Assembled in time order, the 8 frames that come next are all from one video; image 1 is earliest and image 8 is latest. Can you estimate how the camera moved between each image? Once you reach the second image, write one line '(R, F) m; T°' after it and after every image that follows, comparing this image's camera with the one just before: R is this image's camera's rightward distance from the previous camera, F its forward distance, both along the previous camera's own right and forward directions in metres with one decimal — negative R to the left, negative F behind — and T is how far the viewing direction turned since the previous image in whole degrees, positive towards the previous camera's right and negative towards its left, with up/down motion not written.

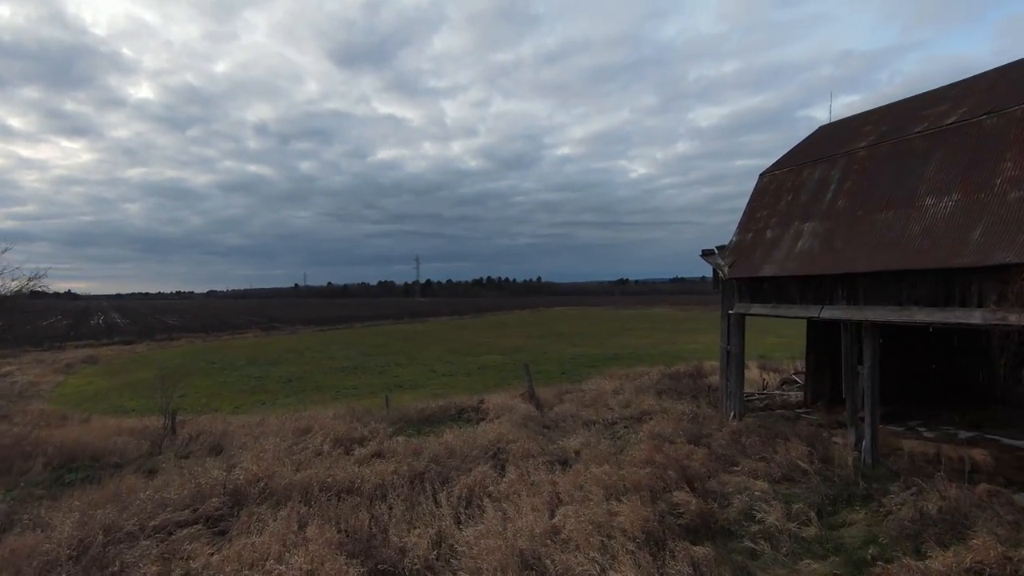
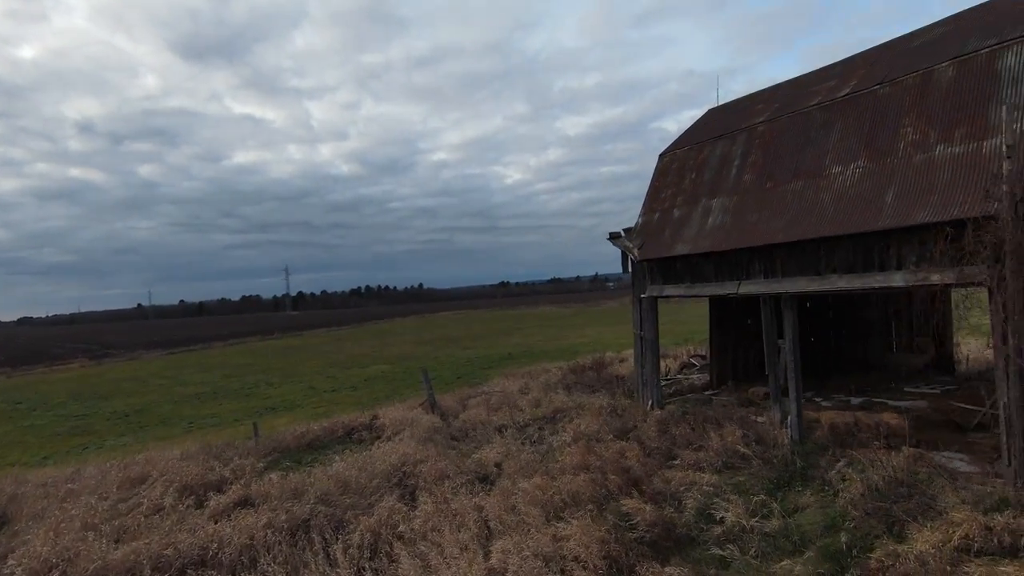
(-0.4, +1.9) m; +13°
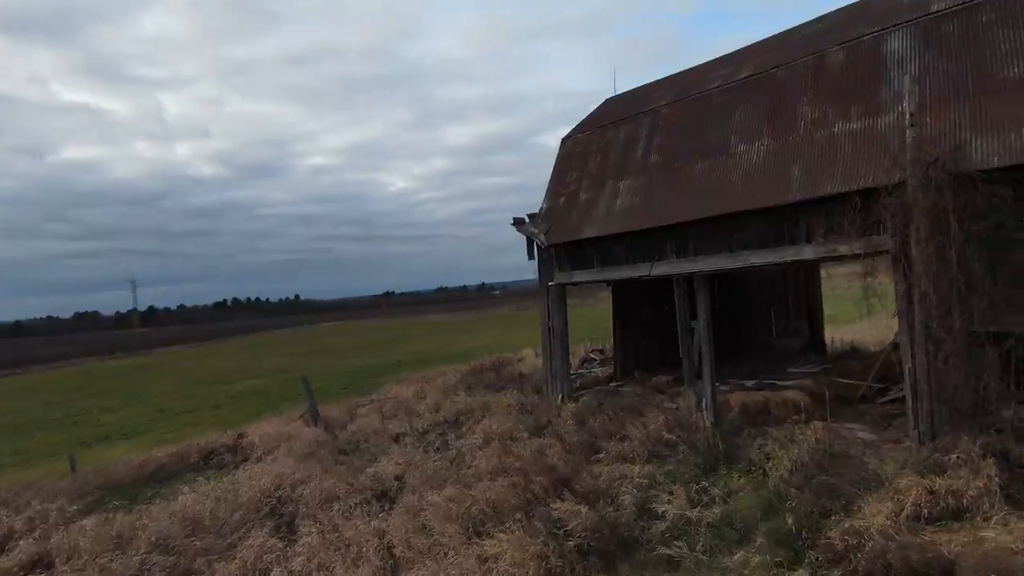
(-0.3, +1.4) m; +13°
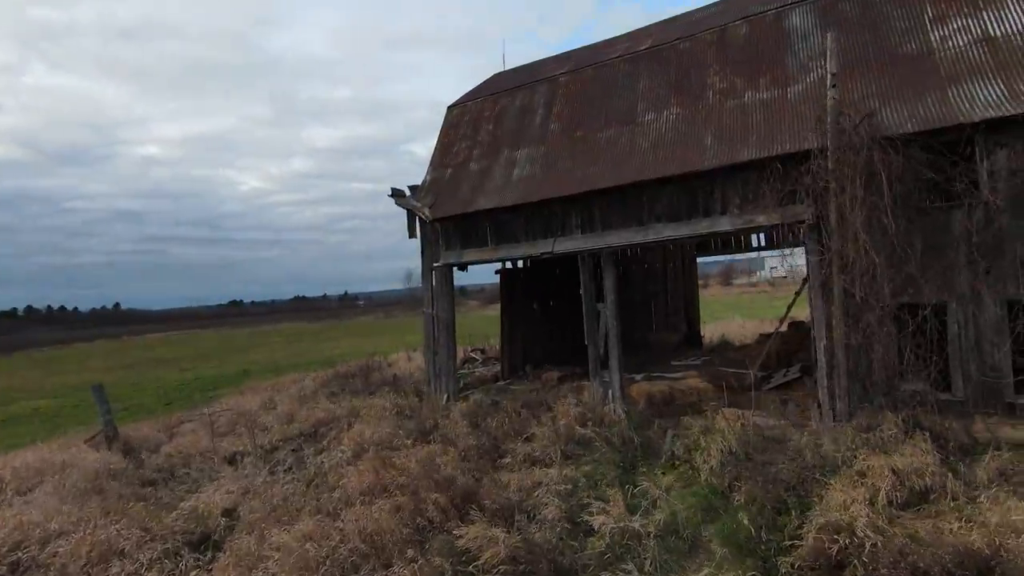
(-0.2, +1.9) m; +15°
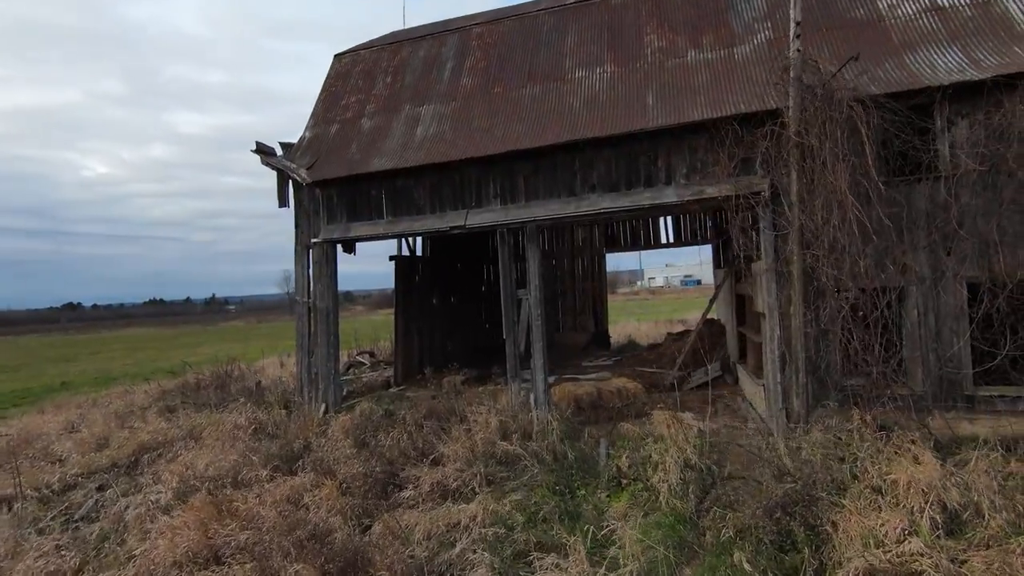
(-0.2, +1.9) m; +12°
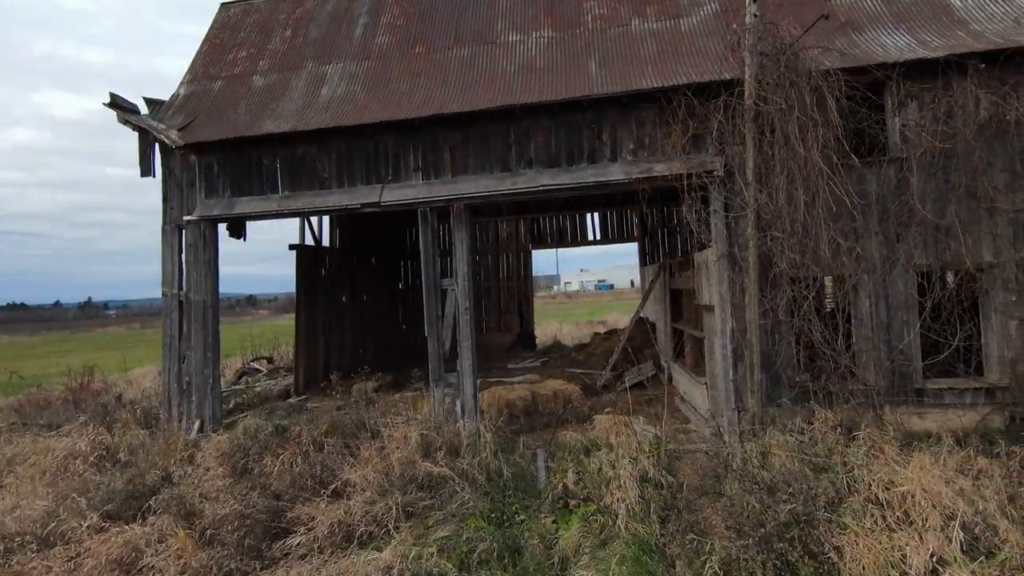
(-0.1, +1.1) m; +9°
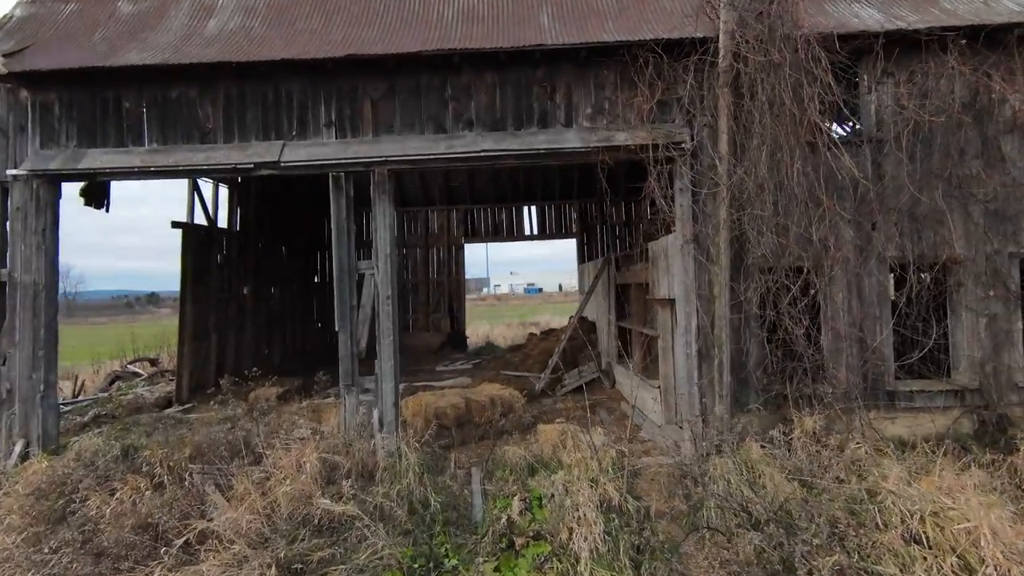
(0.0, +1.1) m; +8°
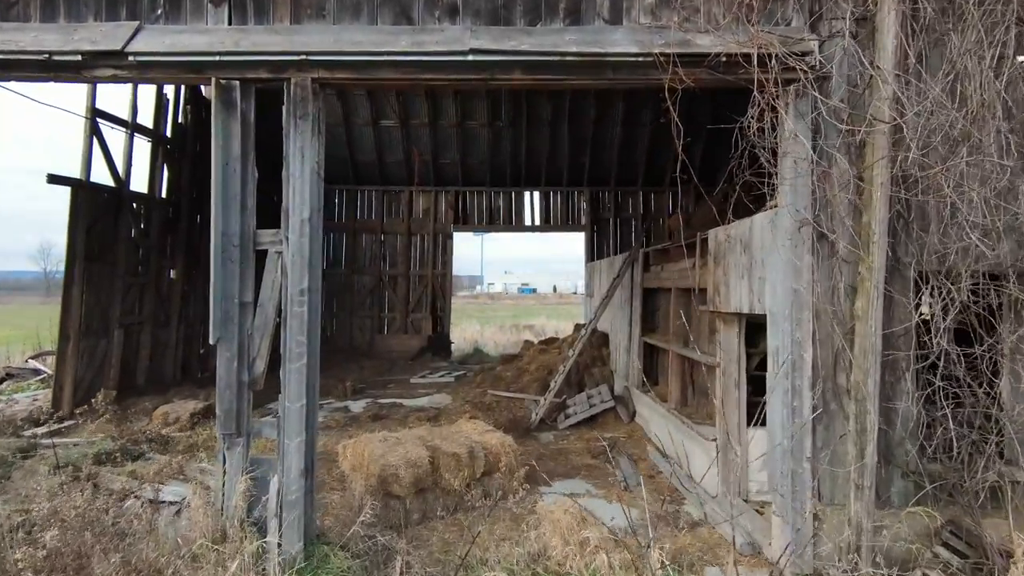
(0.0, +2.2) m; +1°
